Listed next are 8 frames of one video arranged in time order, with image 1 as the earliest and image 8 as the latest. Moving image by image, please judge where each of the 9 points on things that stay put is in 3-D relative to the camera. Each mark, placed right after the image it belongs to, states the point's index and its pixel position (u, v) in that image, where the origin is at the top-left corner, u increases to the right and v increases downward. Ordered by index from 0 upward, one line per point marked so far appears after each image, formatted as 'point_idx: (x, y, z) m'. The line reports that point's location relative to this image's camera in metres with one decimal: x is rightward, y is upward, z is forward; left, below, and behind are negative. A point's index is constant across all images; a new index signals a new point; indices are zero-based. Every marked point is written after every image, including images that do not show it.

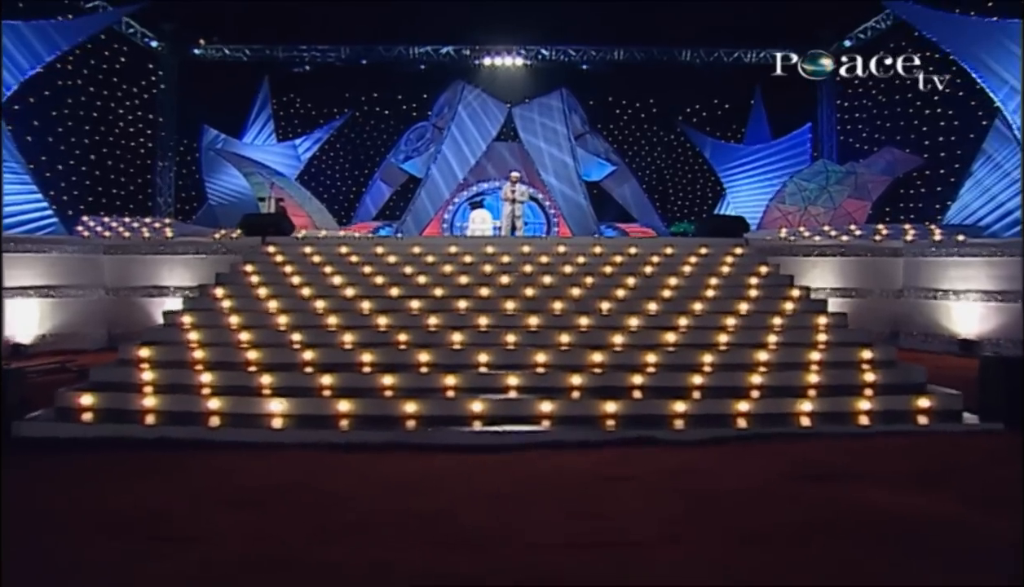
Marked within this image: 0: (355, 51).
0: (-5.1, +7.9, +17.5) m
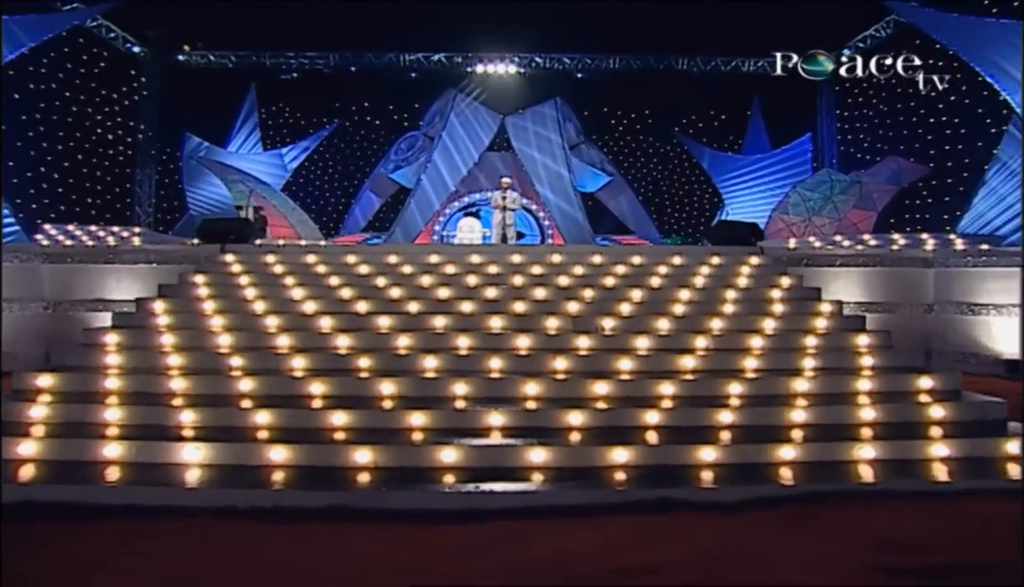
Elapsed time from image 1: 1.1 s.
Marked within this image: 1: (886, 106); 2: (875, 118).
0: (-5.3, +7.5, +17.0) m
1: (+10.4, +5.2, +15.1) m
2: (+10.2, +4.9, +15.2) m
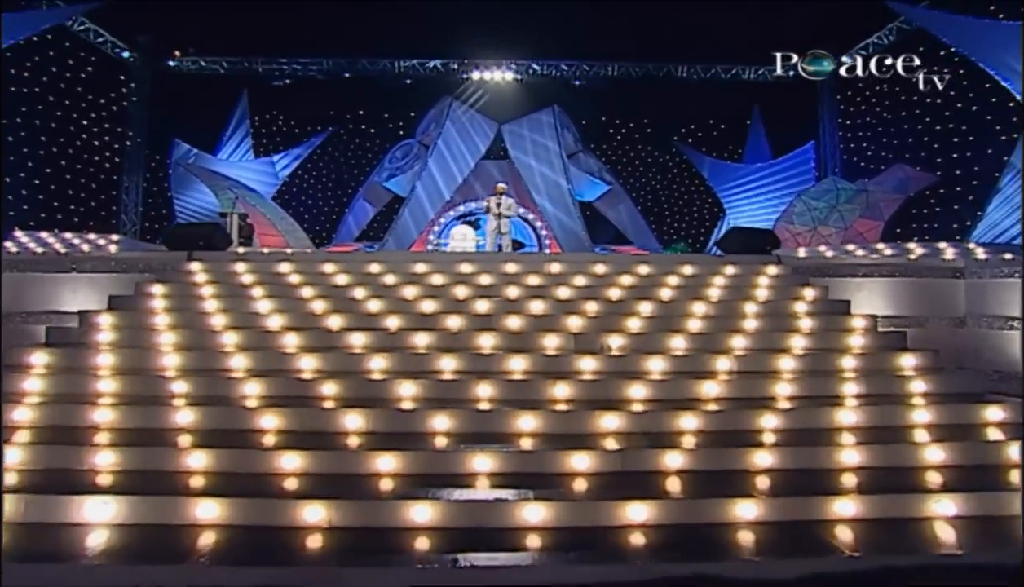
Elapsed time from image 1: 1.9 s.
0: (-5.4, +7.1, +16.7) m
1: (+10.3, +4.9, +14.8) m
2: (+10.1, +4.6, +14.9) m
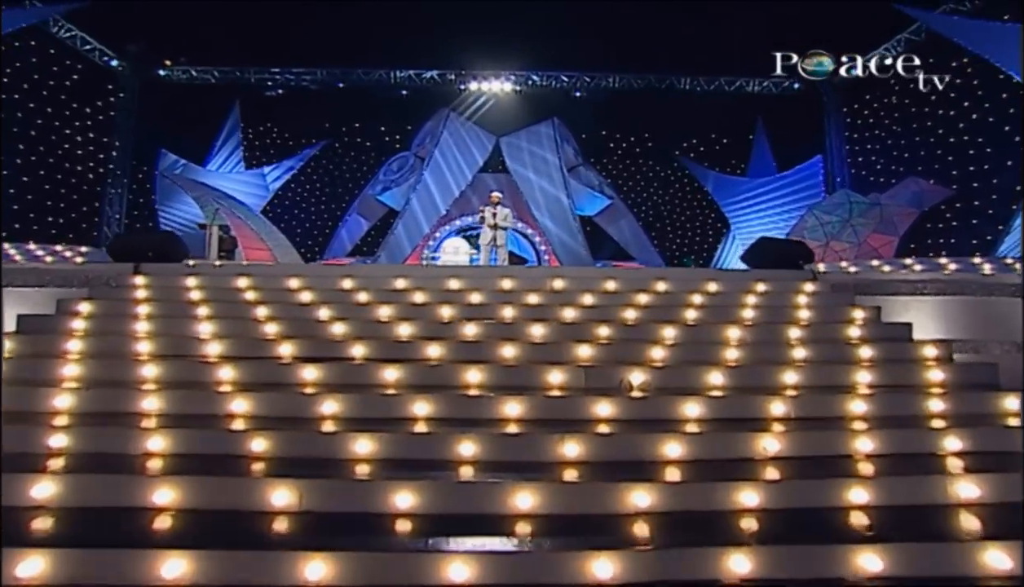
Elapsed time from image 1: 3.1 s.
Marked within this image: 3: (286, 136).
0: (-5.4, +6.6, +16.2) m
1: (+10.3, +4.4, +14.3) m
2: (+10.1, +4.1, +14.4) m
3: (-7.7, +5.4, +18.5) m
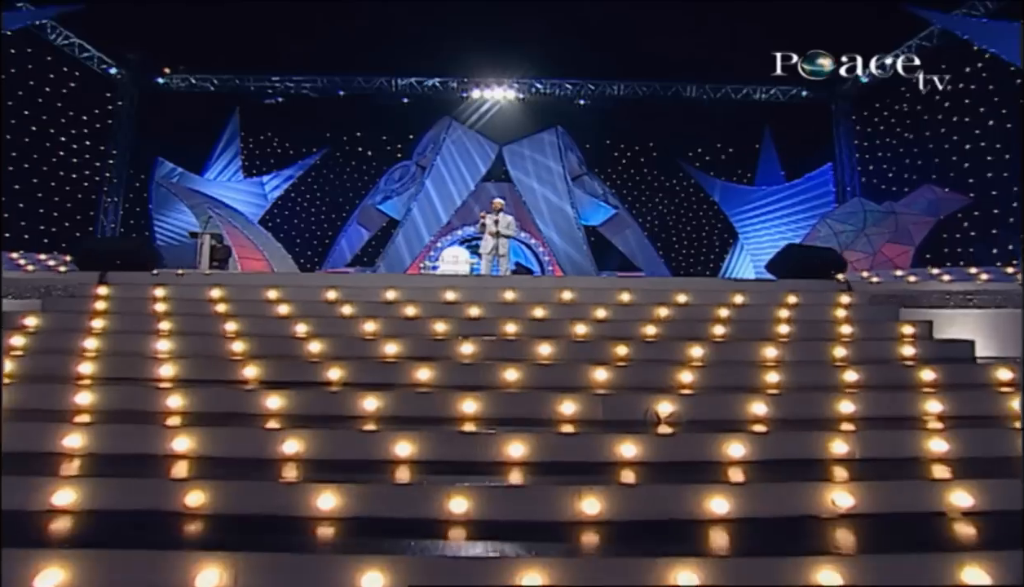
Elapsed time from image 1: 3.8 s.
0: (-5.3, +6.3, +16.0) m
1: (+10.4, +4.1, +14.0) m
2: (+10.2, +3.8, +14.1) m
3: (-7.6, +5.0, +18.3) m
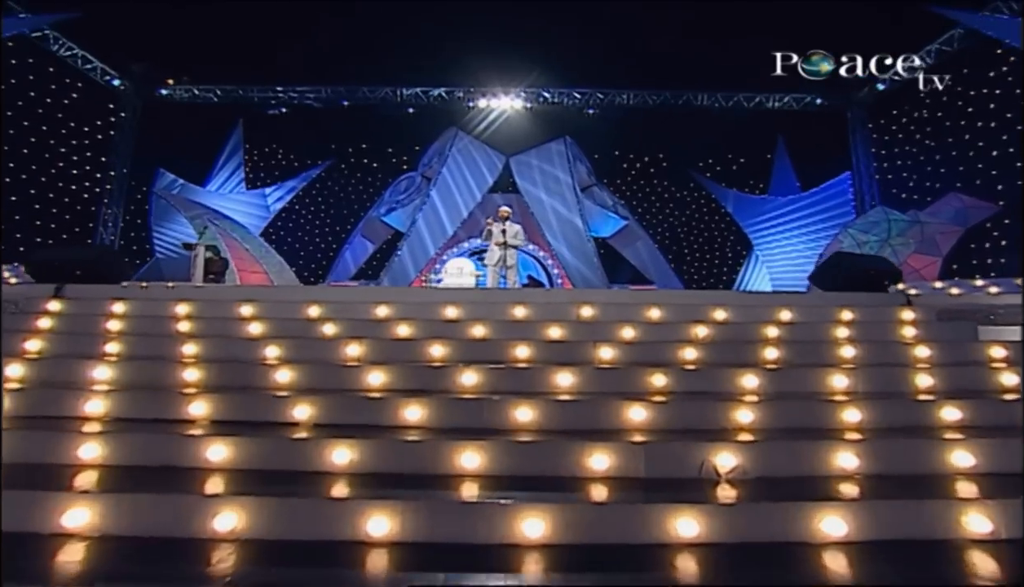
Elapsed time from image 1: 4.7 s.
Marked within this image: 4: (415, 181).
0: (-5.1, +5.9, +15.7) m
1: (+10.6, +3.8, +13.5) m
2: (+10.3, +3.5, +13.5) m
3: (-7.4, +4.6, +18.0) m
4: (-3.0, +3.4, +16.5) m
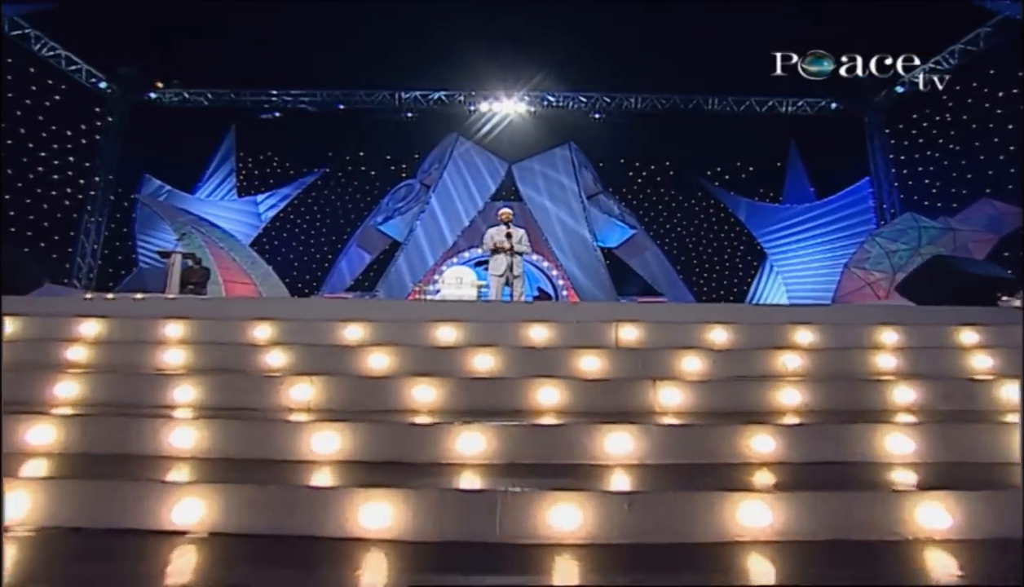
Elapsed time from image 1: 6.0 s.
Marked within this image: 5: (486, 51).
0: (-5.0, +5.6, +15.1) m
1: (+10.6, +3.5, +12.8) m
2: (+10.4, +3.2, +12.9) m
3: (-7.3, +4.2, +17.4) m
4: (-2.9, +3.1, +15.8) m
5: (-0.6, +5.9, +13.1) m
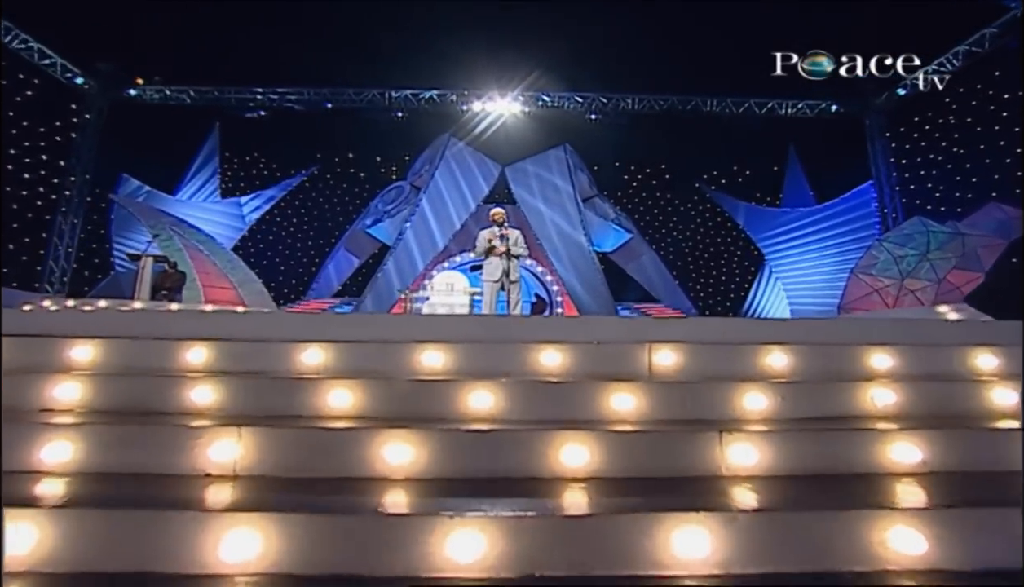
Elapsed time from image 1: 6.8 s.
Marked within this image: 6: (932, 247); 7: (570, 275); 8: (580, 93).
0: (-5.2, +5.4, +14.6) m
1: (+10.5, +3.4, +12.5) m
2: (+10.3, +3.1, +12.6) m
3: (-7.5, +4.0, +16.8) m
4: (-3.1, +2.9, +15.3) m
5: (-0.7, +5.8, +12.7) m
6: (+8.1, +0.9, +10.4) m
7: (+1.3, +0.9, +13.9) m
8: (+1.8, +5.4, +14.5) m
